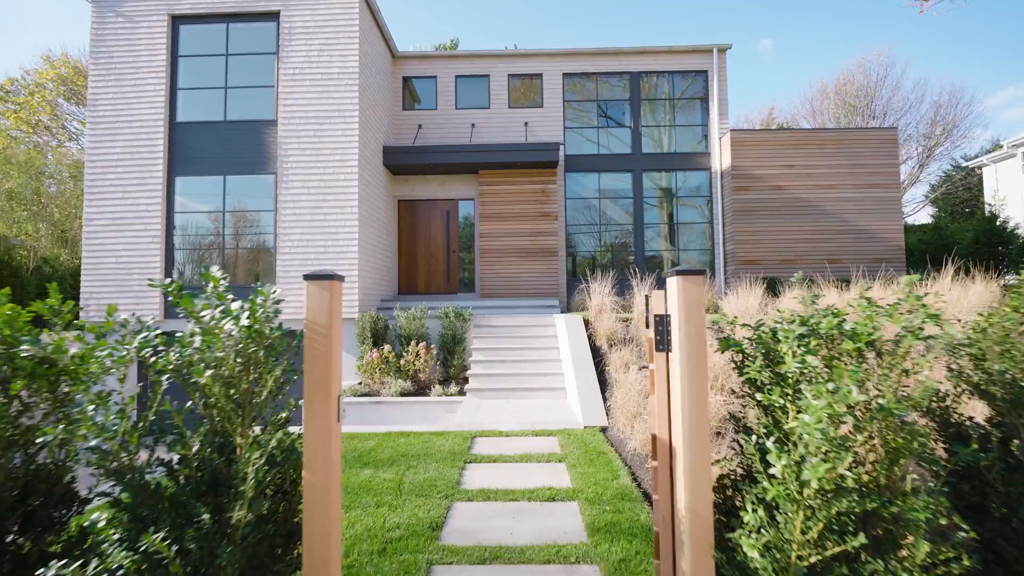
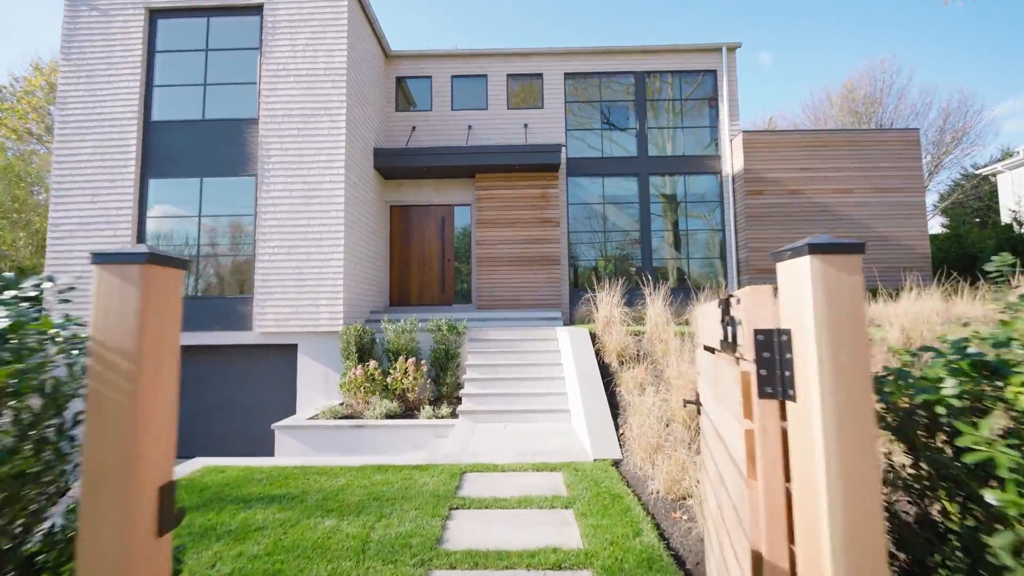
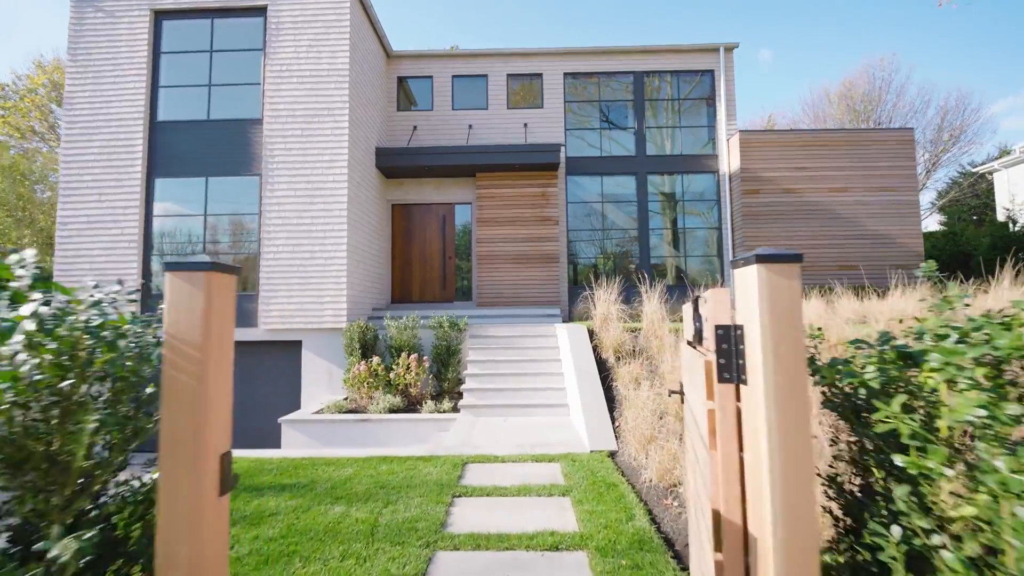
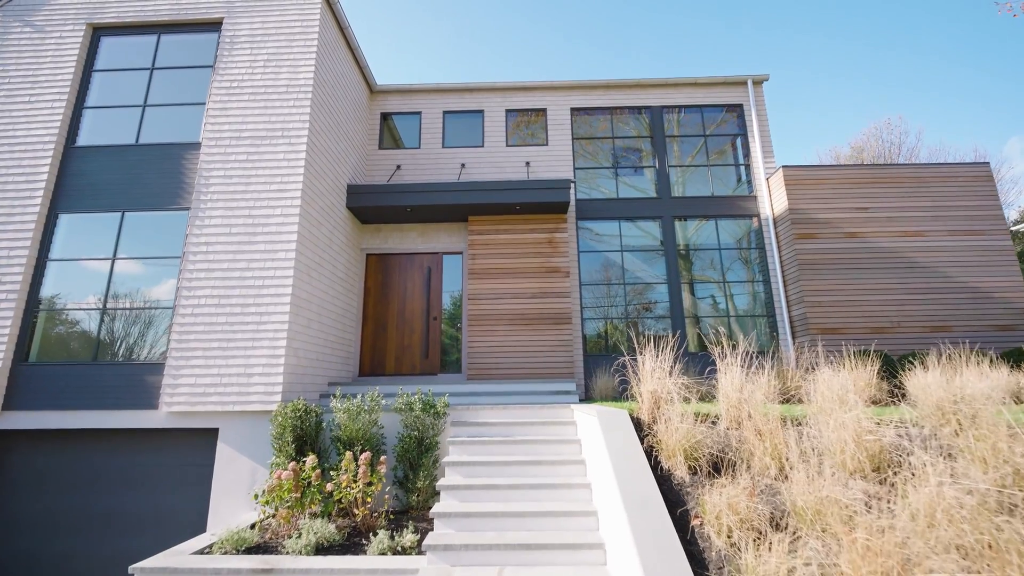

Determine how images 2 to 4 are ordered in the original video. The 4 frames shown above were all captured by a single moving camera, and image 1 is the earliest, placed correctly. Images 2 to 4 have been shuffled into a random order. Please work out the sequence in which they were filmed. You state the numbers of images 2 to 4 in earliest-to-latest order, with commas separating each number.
3, 2, 4
